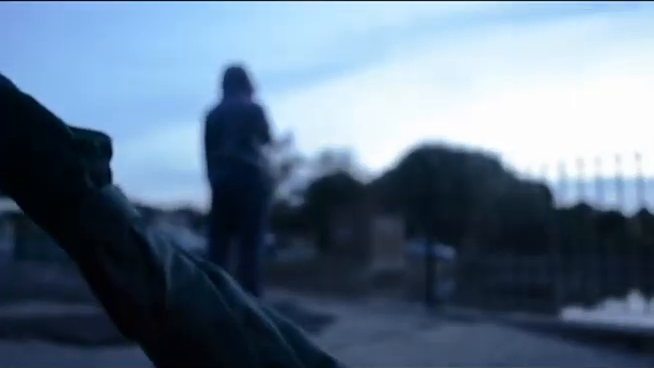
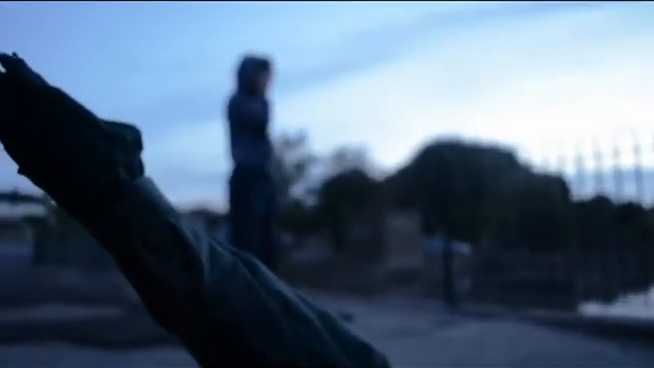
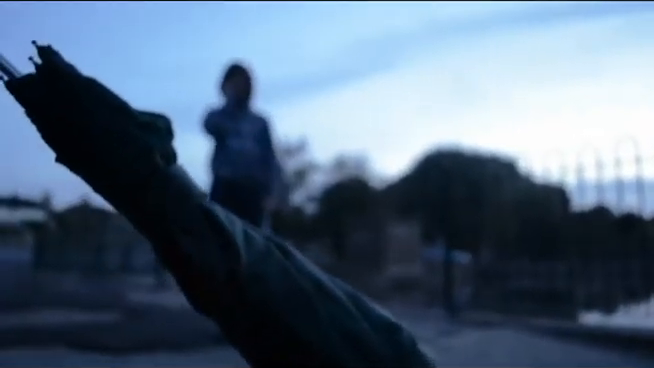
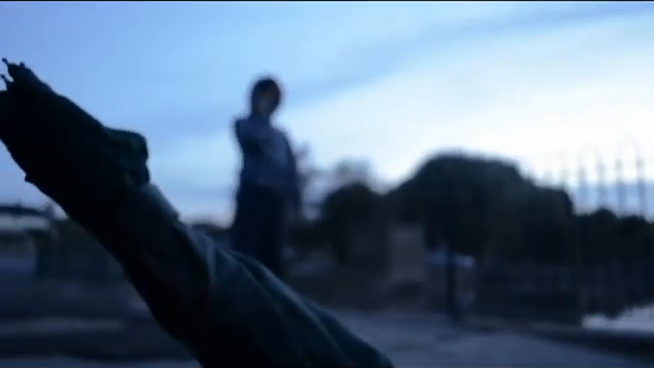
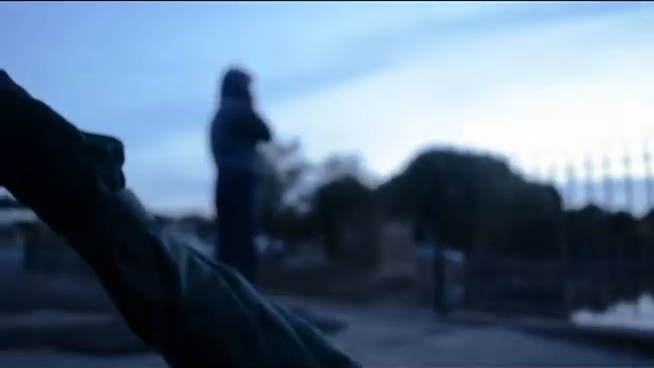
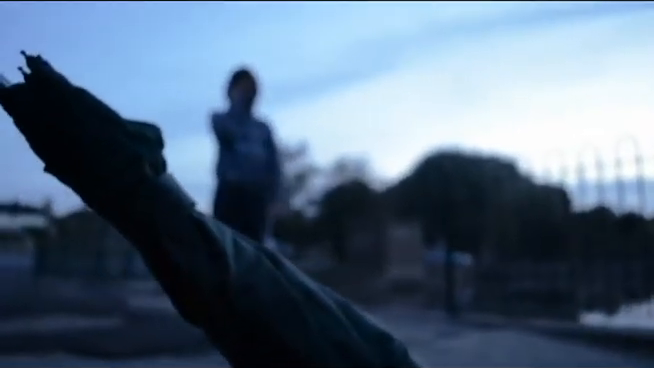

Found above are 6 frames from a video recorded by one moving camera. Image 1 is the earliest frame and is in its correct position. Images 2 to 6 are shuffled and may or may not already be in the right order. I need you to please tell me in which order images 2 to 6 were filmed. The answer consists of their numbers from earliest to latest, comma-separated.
5, 2, 4, 6, 3
